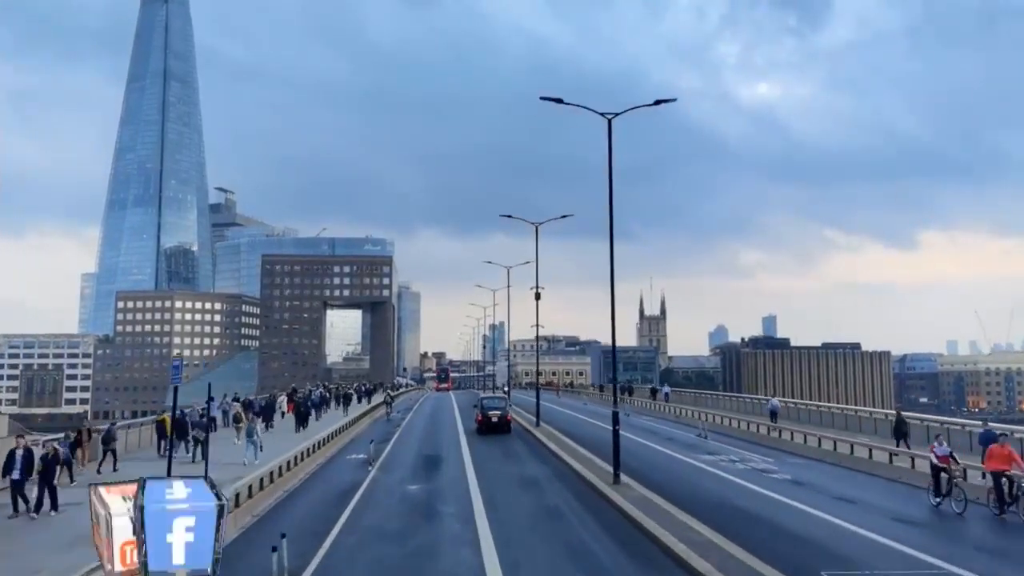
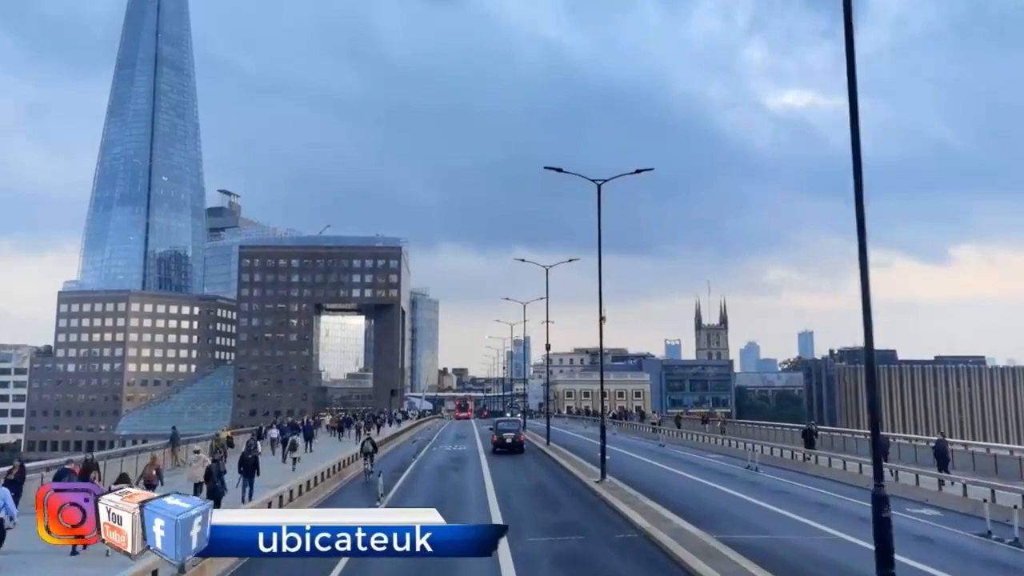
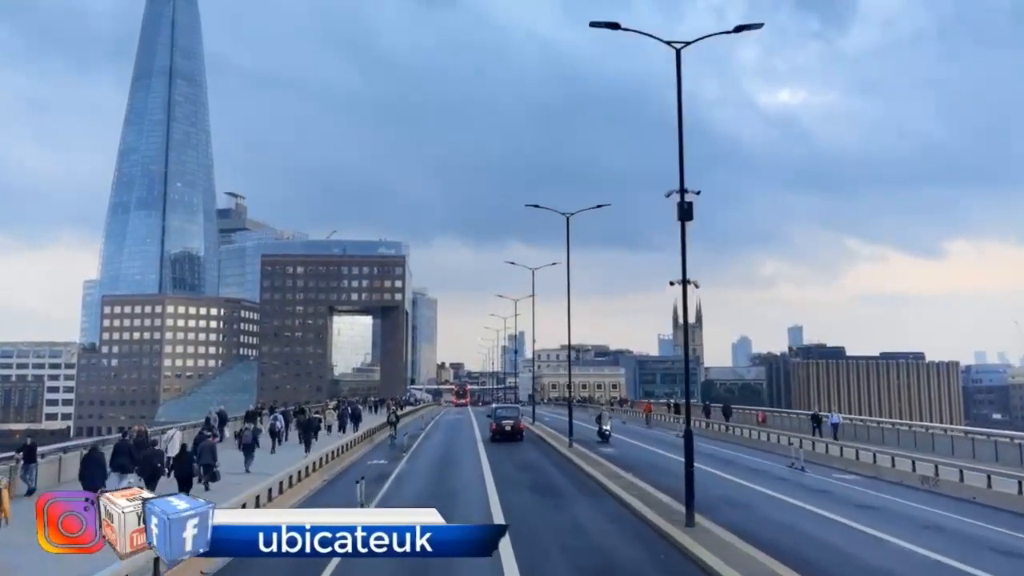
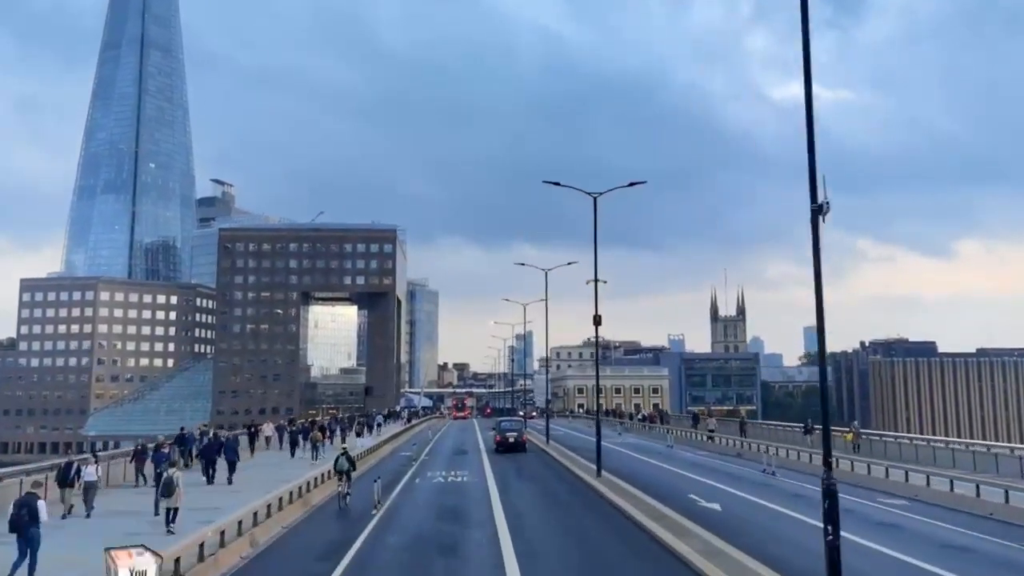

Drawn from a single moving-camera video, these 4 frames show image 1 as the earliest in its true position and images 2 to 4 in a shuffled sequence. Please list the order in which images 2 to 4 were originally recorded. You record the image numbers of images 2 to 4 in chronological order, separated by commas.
3, 2, 4
